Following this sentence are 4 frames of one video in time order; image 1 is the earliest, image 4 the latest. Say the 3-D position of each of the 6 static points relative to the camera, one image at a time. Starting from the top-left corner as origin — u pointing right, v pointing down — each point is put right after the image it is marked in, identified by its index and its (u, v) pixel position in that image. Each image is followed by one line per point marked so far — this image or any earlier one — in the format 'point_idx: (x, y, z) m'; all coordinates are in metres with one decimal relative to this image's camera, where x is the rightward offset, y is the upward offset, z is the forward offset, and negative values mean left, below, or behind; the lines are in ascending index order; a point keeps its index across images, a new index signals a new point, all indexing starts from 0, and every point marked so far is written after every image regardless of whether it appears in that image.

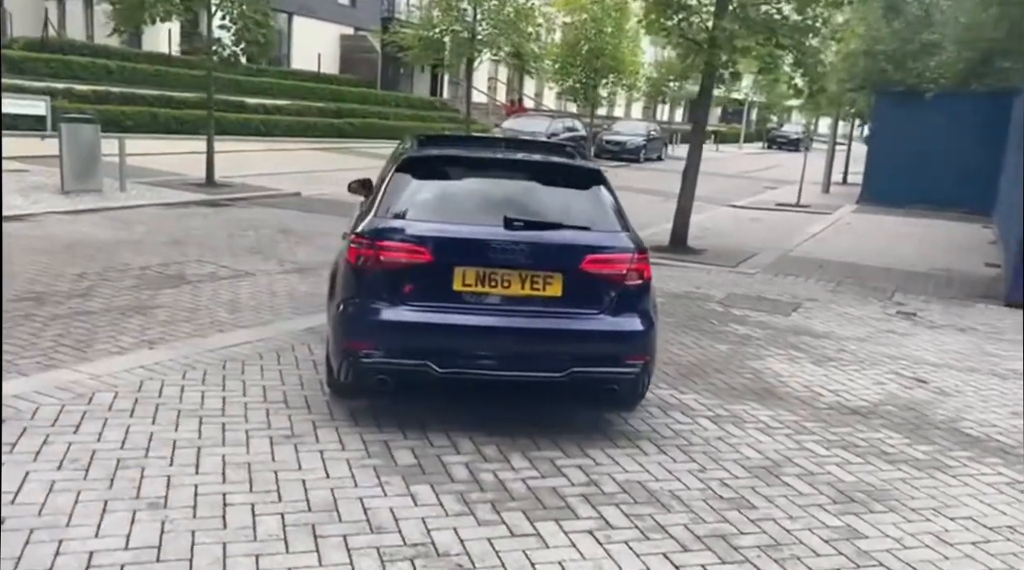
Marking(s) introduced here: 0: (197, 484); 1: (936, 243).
0: (-1.3, -0.8, +4.0) m
1: (+6.4, +0.6, +14.1) m
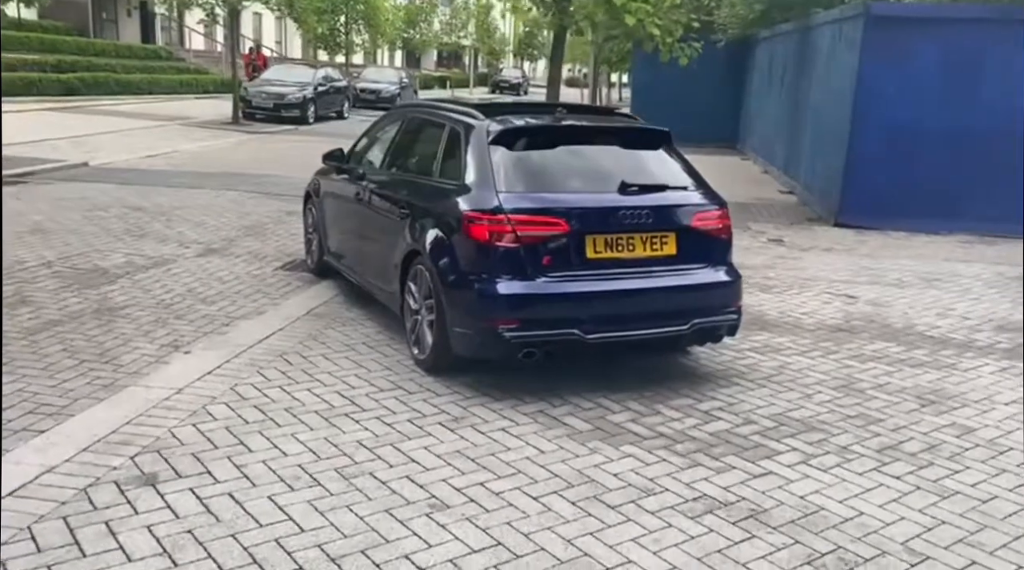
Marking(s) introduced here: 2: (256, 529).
0: (-0.3, -0.8, +3.9) m
1: (+3.6, +1.9, +15.9) m
2: (-0.9, -0.9, +3.4) m
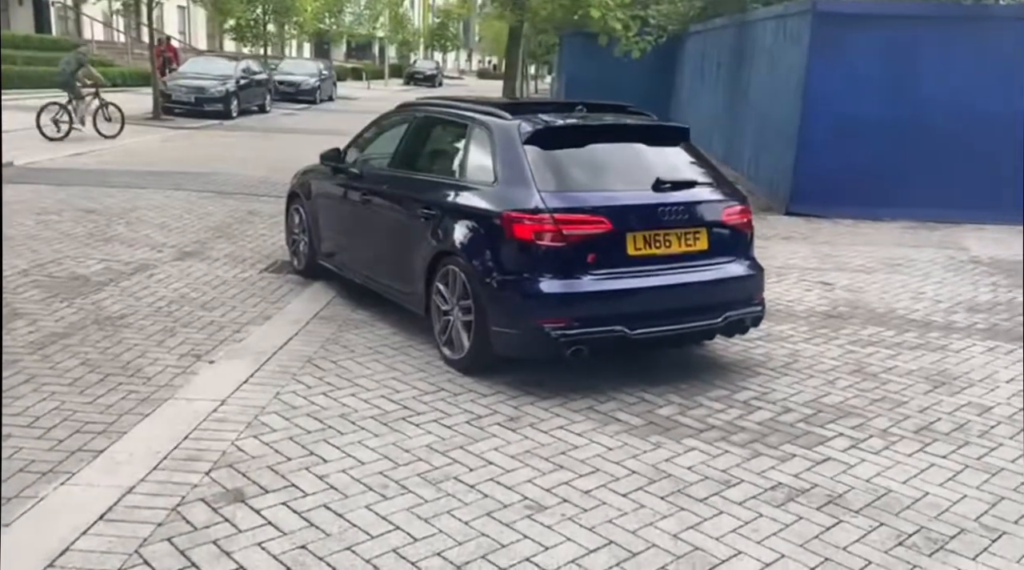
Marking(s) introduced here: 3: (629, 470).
0: (+0.1, -0.8, +3.9) m
1: (+2.6, +2.1, +16.2) m
2: (-0.5, -0.9, +3.4) m
3: (+0.5, -0.8, +4.1) m
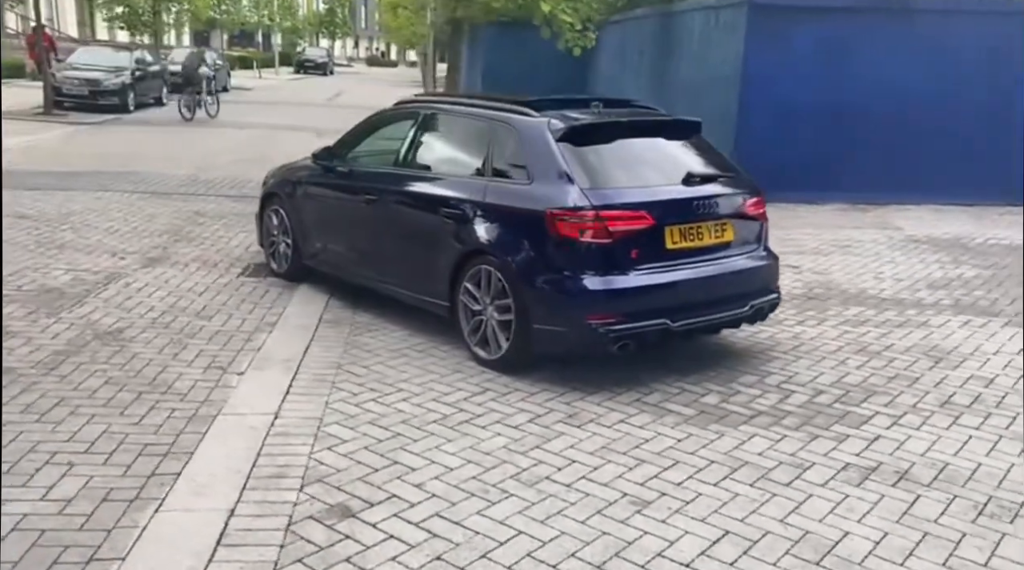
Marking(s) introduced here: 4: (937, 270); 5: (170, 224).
0: (+0.5, -0.8, +4.0) m
1: (+1.3, +2.3, +16.4) m
2: (0.0, -1.0, +3.4) m
3: (+0.9, -0.8, +4.2) m
4: (+3.8, +0.1, +8.4) m
5: (-3.4, +0.6, +9.3) m
